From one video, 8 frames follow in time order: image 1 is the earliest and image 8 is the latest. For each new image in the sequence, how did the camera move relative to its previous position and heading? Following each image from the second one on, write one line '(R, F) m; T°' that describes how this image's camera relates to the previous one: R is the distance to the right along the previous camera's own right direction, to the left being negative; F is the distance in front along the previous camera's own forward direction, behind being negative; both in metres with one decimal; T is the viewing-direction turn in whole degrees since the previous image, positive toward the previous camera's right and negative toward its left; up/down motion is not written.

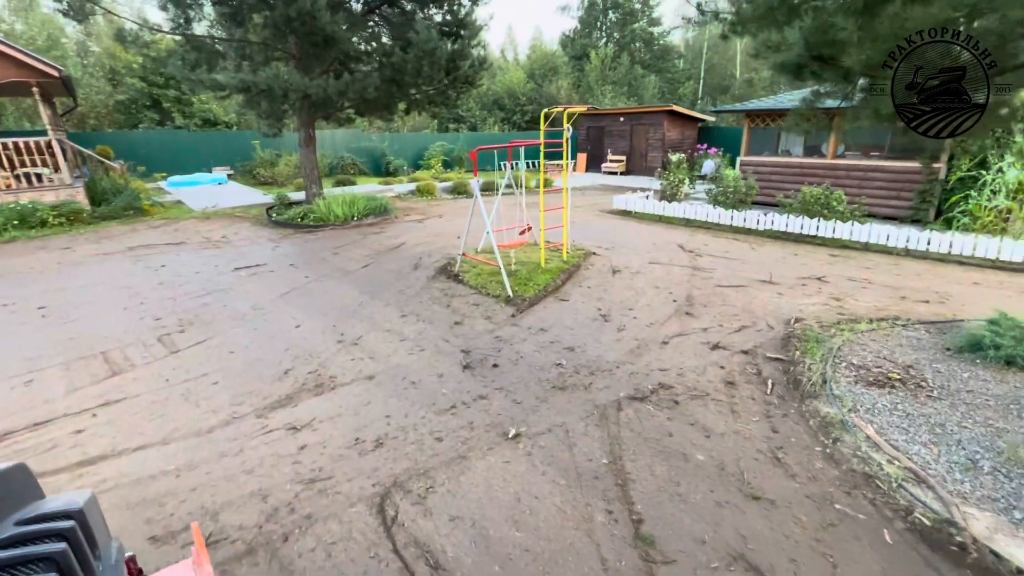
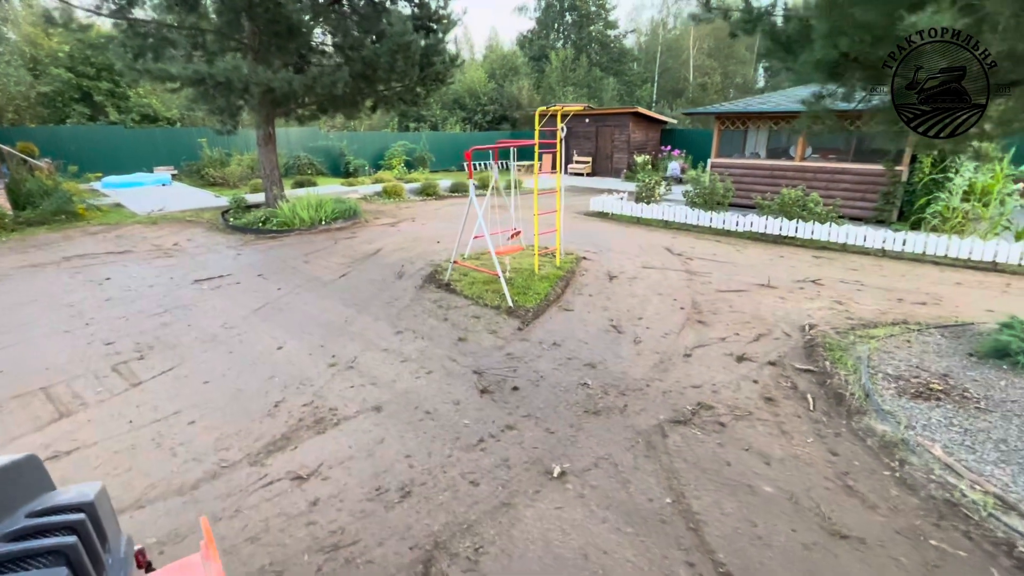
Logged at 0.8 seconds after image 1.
(-0.5, +0.4) m; +5°
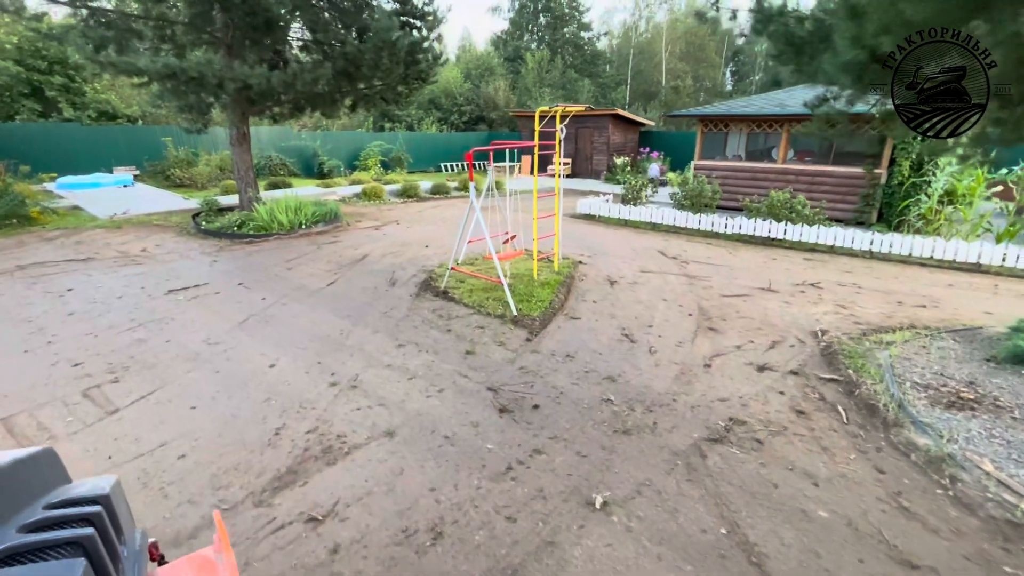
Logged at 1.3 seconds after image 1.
(-0.4, +0.3) m; +3°
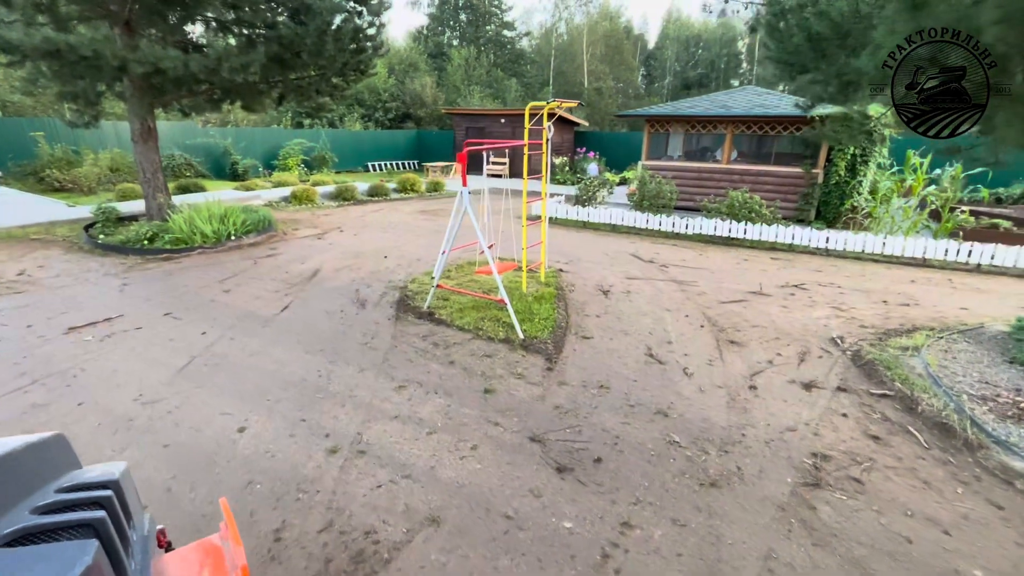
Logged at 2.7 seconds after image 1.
(-0.8, +0.8) m; +9°
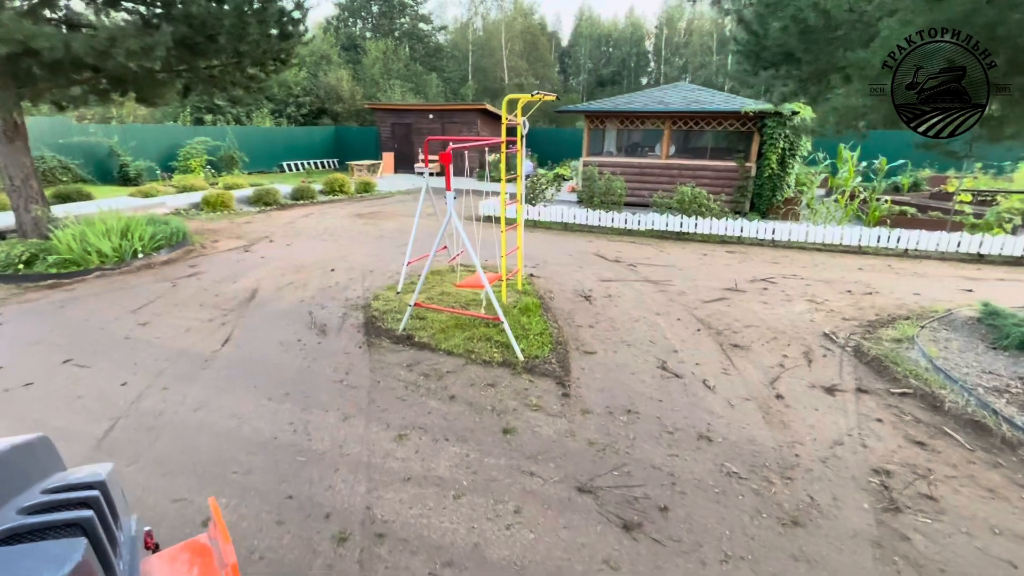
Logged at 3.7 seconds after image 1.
(-0.7, +0.6) m; +9°
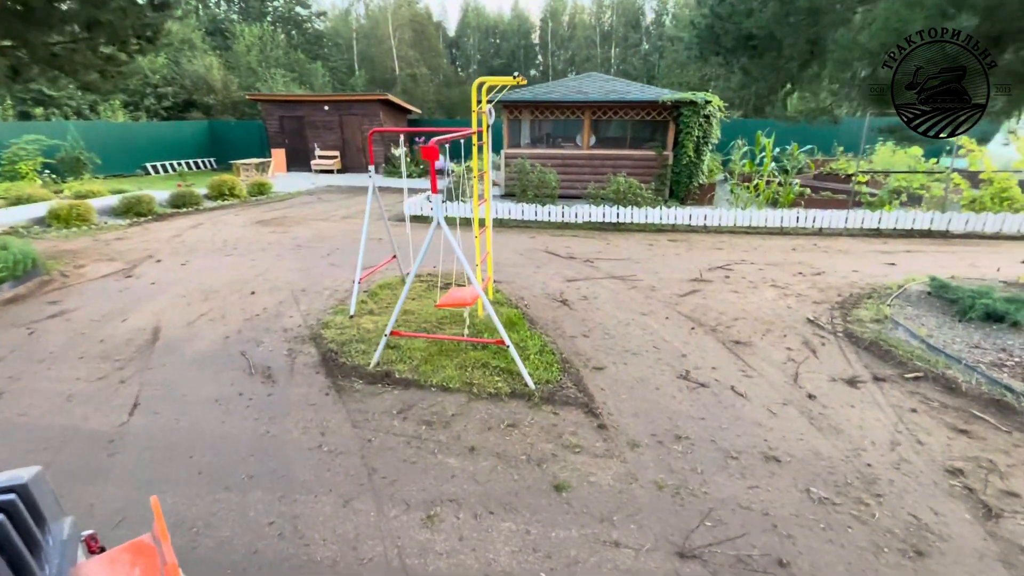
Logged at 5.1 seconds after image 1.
(-0.8, +0.8) m; +12°
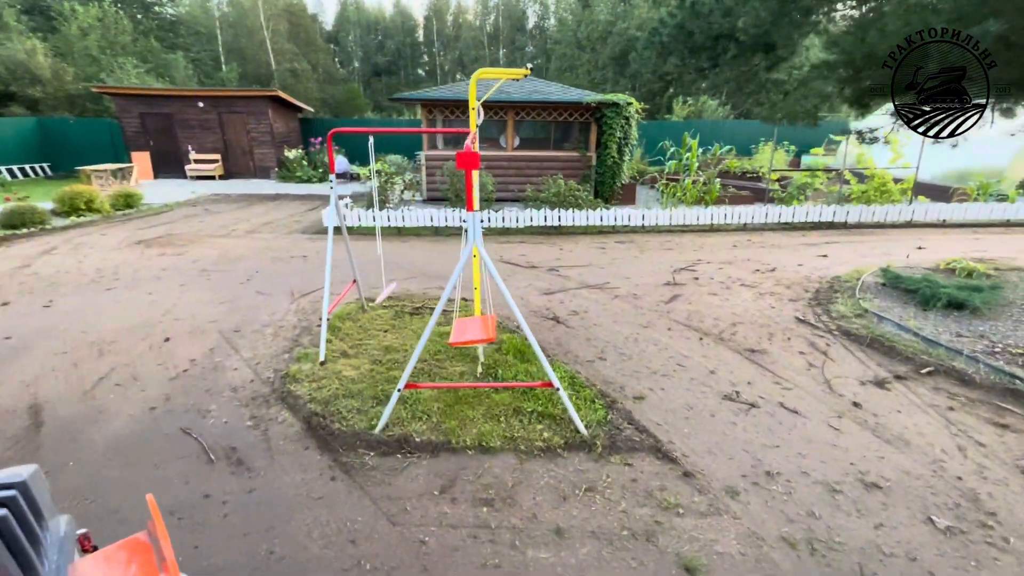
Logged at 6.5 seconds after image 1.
(-1.0, +0.7) m; +12°
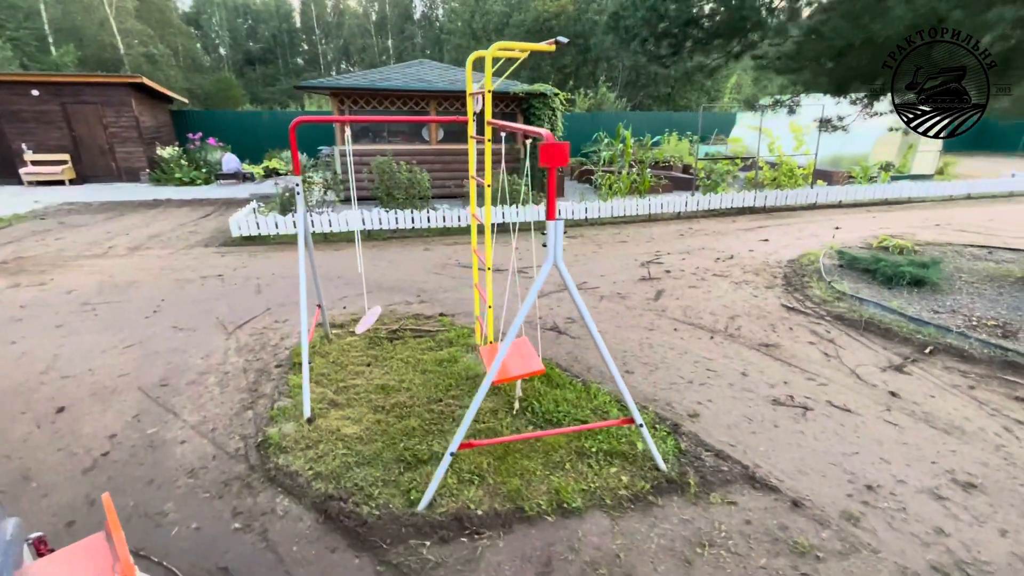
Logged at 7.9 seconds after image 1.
(-0.9, +0.7) m; +12°
